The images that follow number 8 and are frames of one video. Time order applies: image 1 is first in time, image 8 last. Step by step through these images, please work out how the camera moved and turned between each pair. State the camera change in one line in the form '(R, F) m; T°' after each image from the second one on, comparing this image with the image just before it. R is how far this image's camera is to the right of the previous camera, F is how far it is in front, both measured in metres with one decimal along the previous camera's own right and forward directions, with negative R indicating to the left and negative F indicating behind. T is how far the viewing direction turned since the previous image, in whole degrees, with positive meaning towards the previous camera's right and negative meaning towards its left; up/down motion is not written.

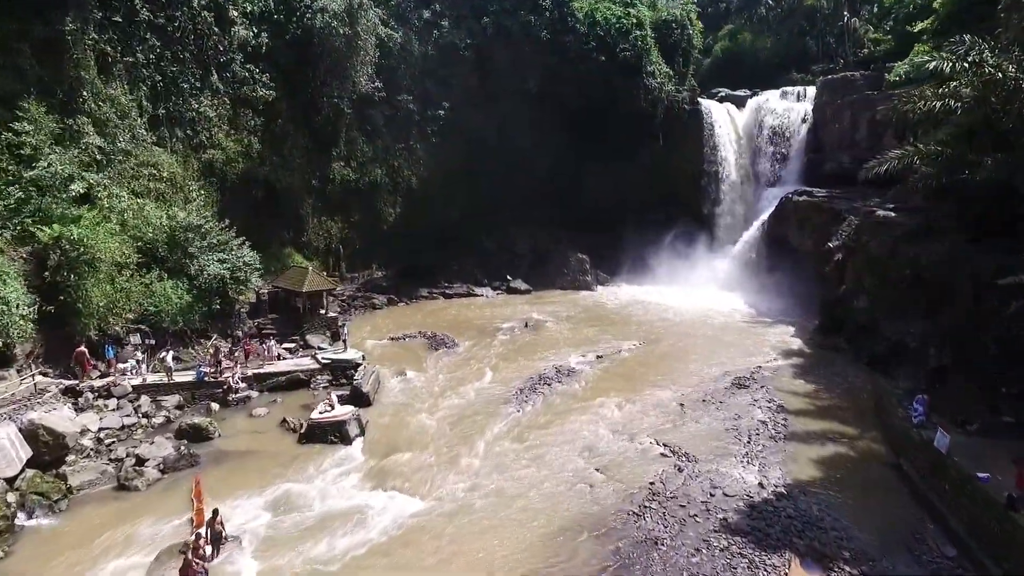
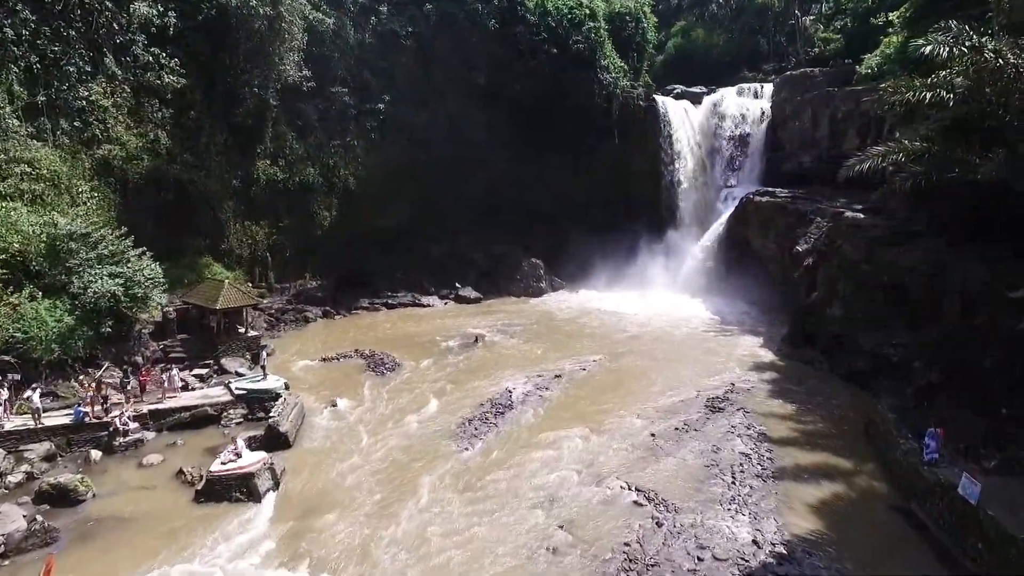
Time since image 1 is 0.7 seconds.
(+0.1, +1.7) m; +4°
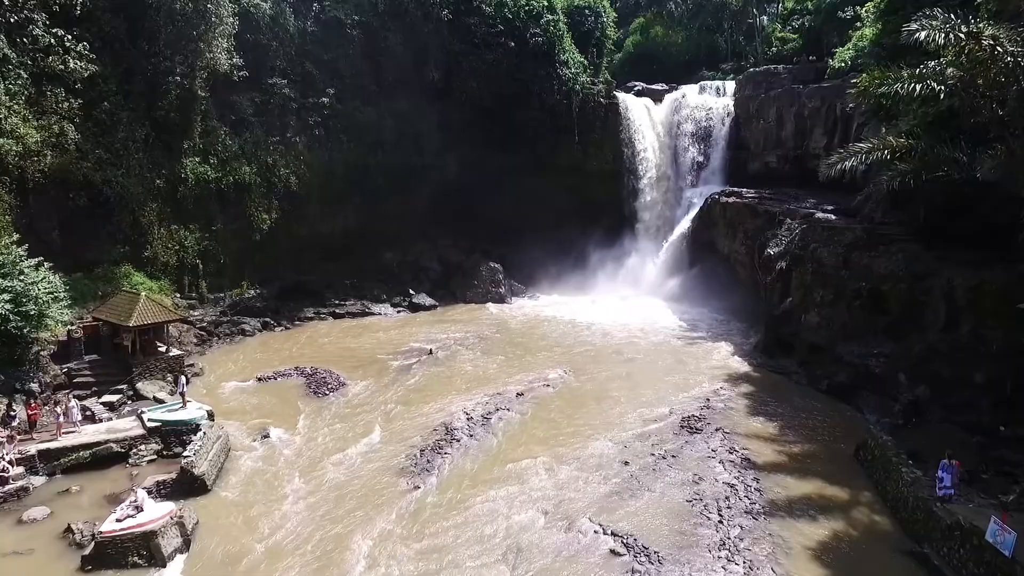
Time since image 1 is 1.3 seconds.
(+0.1, +1.3) m; +4°
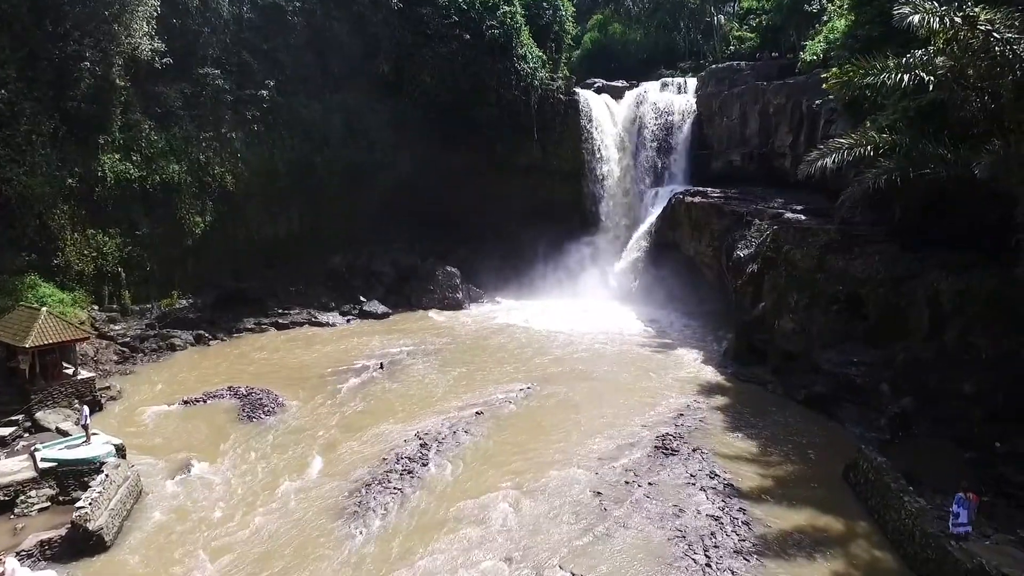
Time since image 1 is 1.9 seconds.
(0.0, +1.1) m; +4°
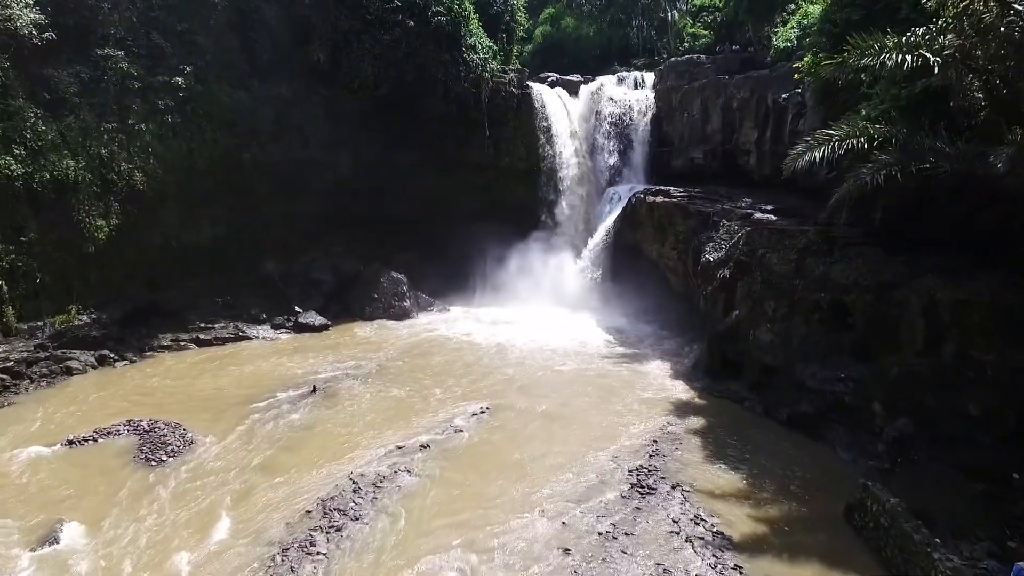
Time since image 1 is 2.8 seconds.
(+0.1, +1.6) m; +4°
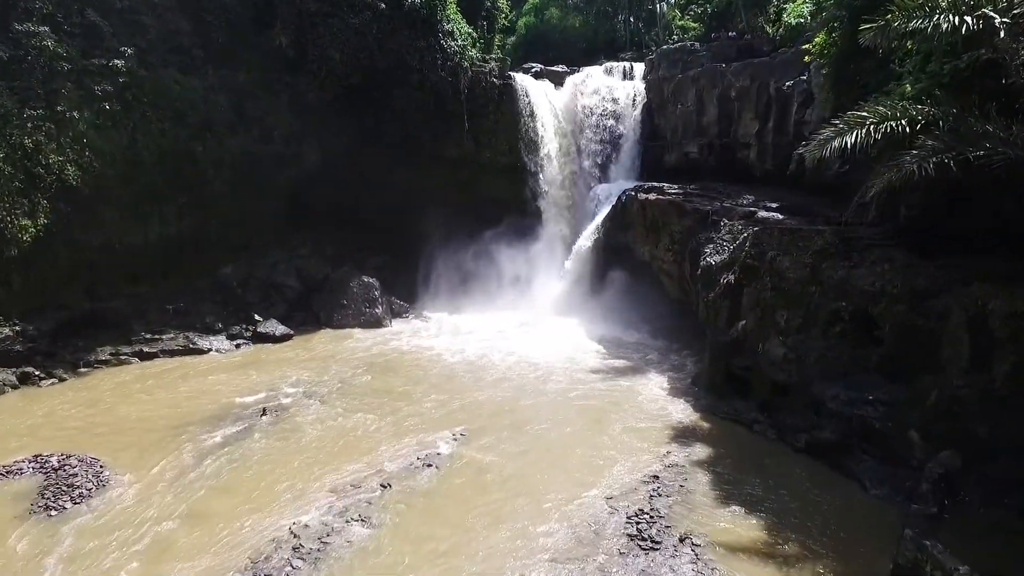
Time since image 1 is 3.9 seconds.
(+0.1, +1.6) m; +1°
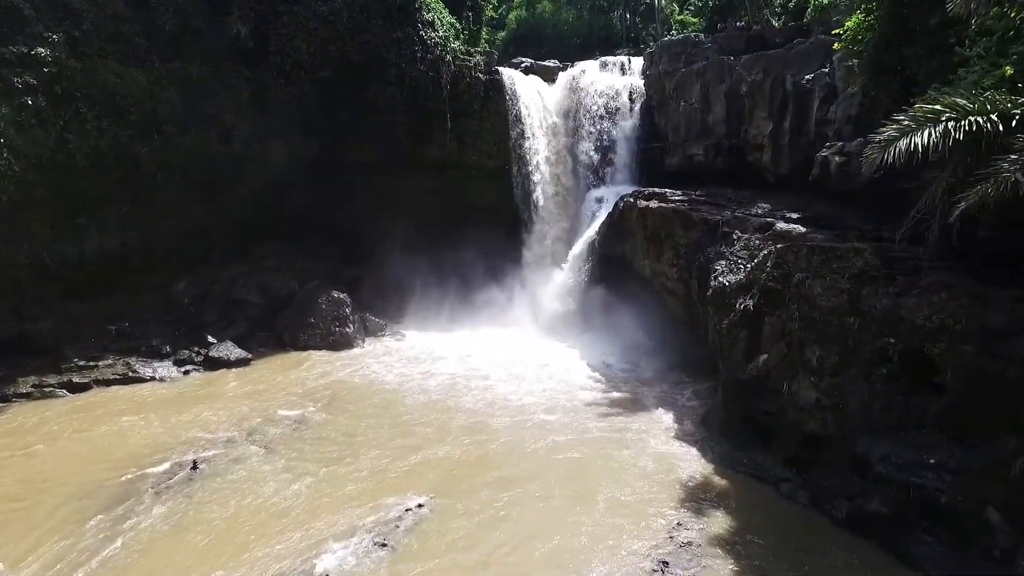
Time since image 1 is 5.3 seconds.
(+0.3, +1.9) m; 0°
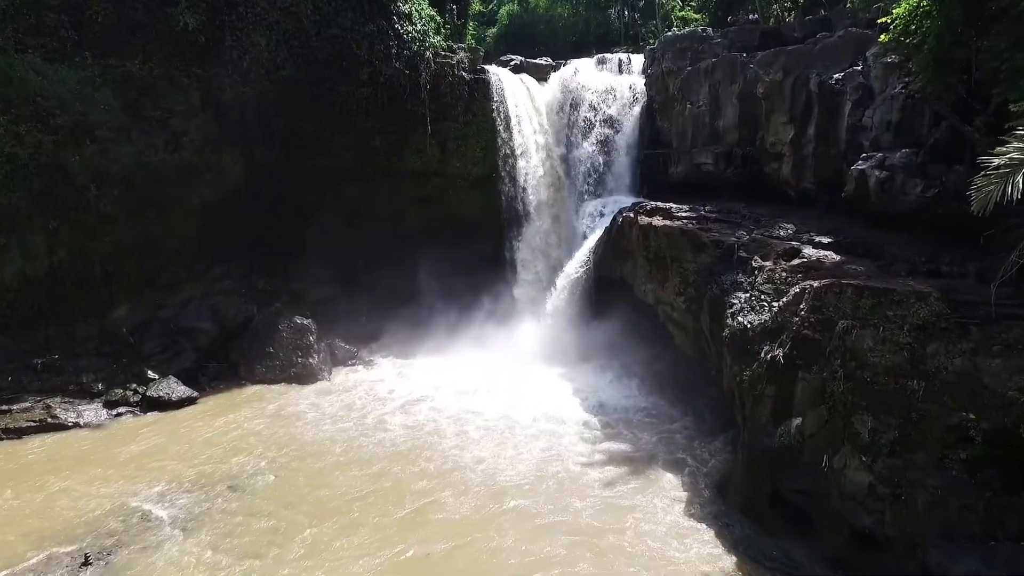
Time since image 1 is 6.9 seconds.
(+0.3, +1.9) m; 0°
